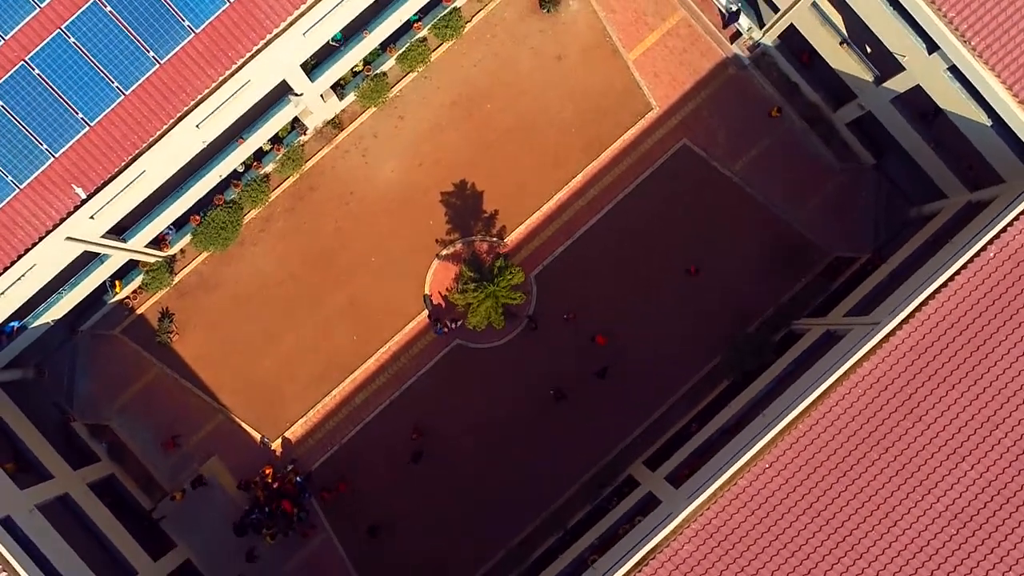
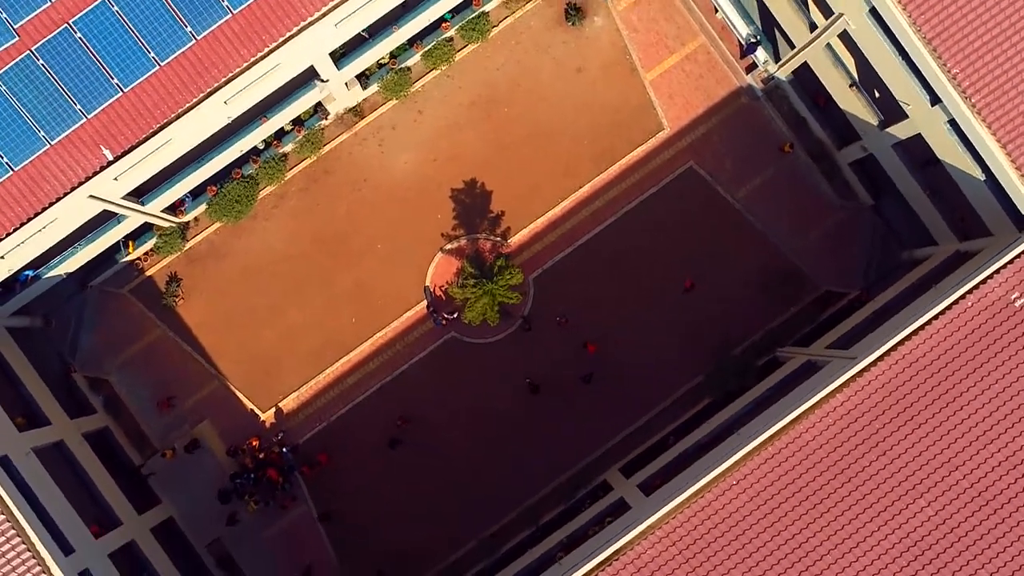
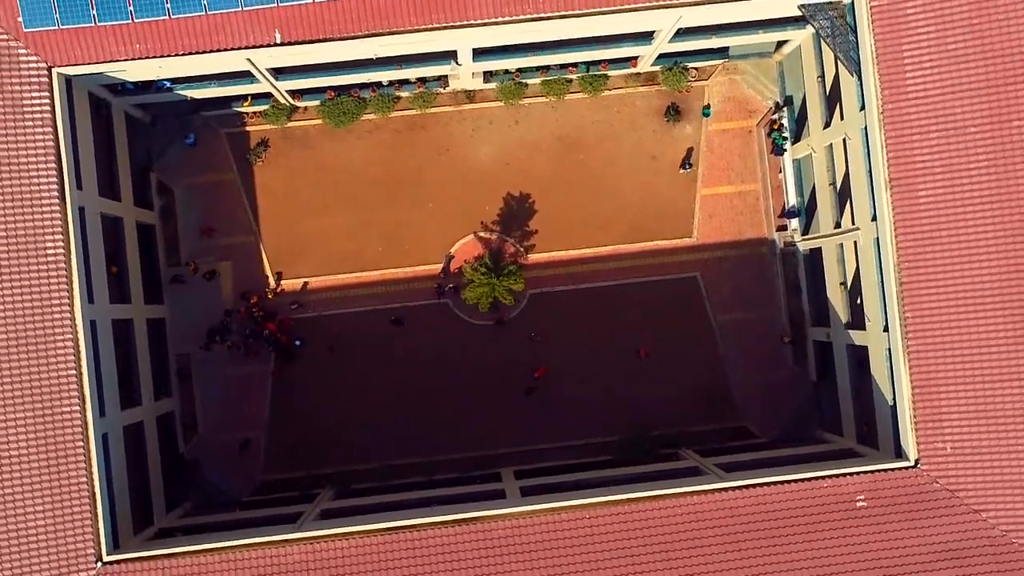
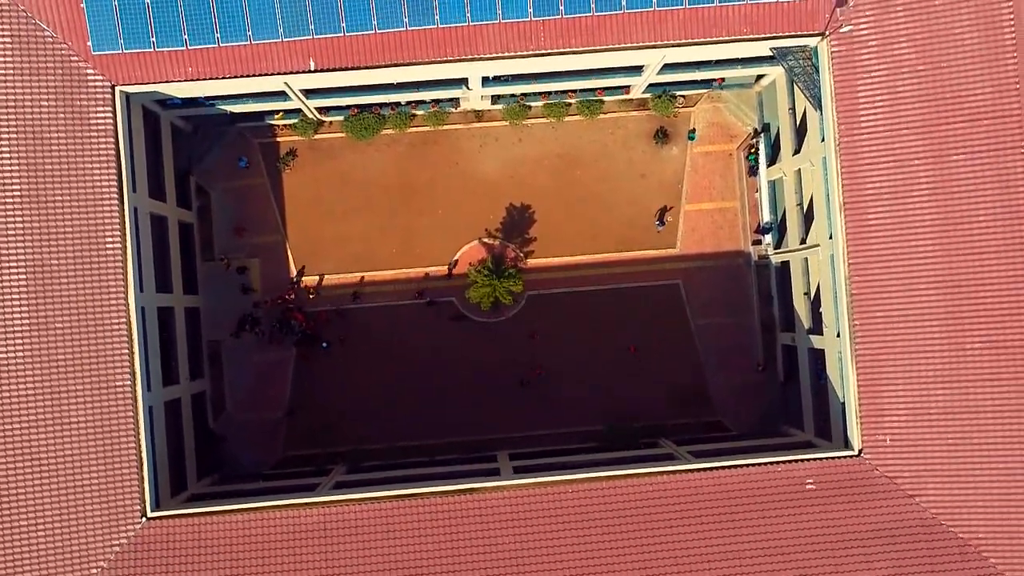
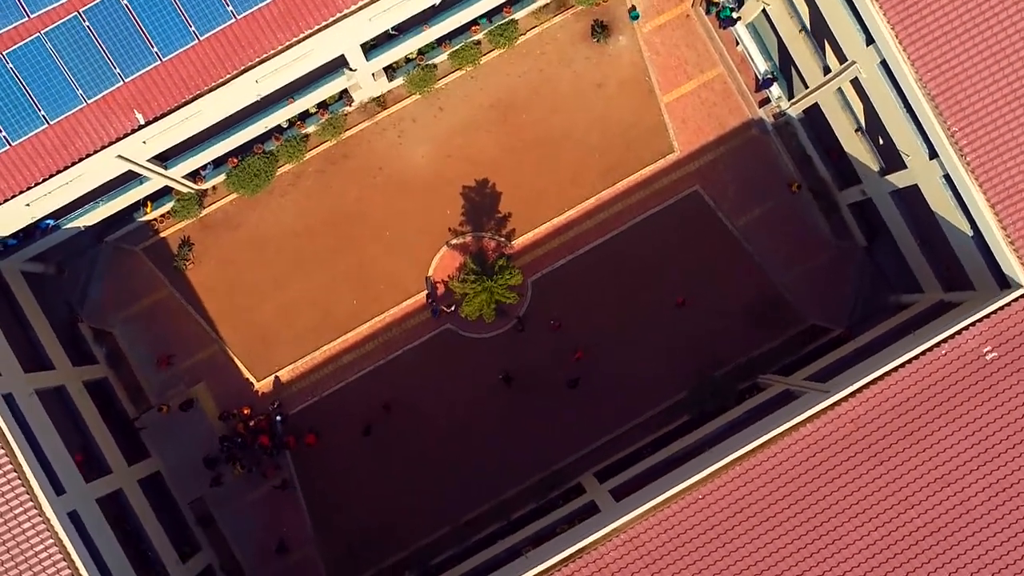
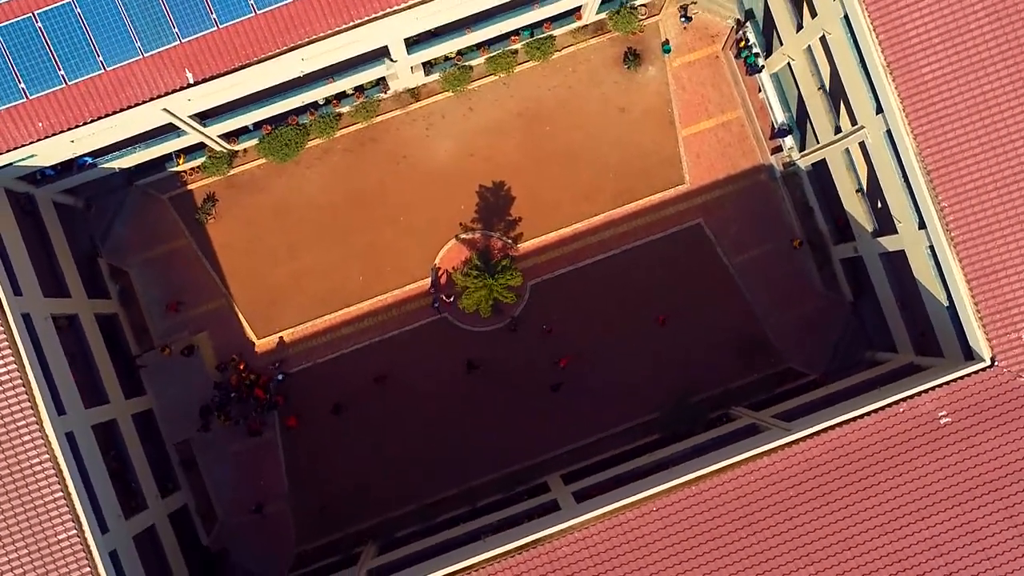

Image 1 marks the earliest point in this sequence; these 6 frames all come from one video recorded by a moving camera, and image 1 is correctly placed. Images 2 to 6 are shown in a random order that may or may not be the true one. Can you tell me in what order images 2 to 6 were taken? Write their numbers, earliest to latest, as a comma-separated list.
2, 5, 6, 3, 4
